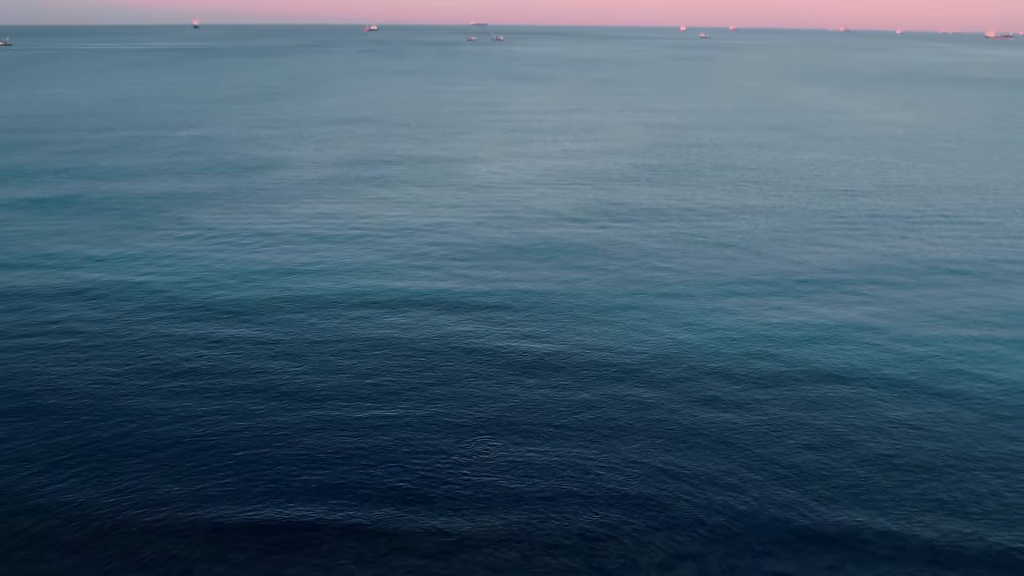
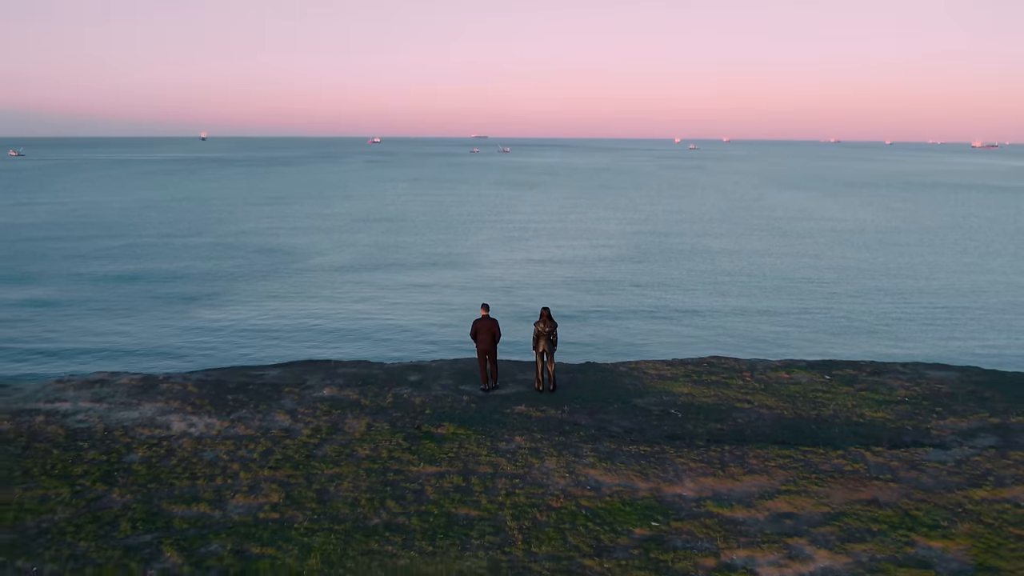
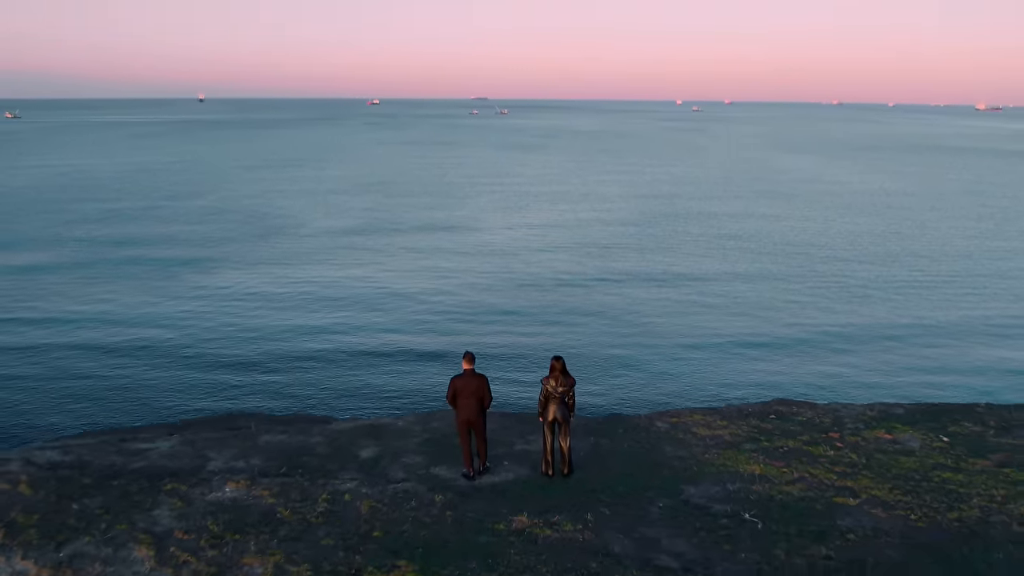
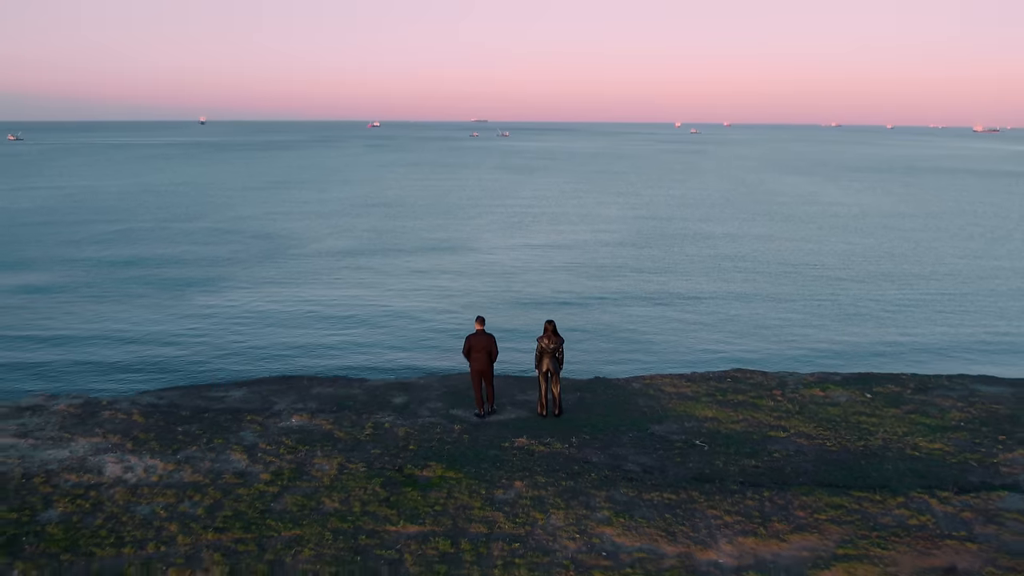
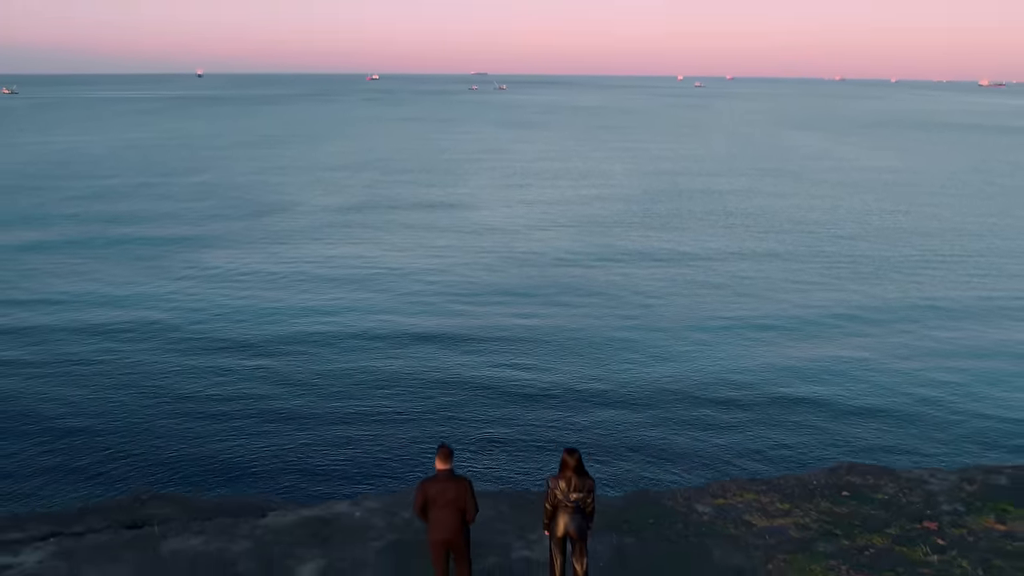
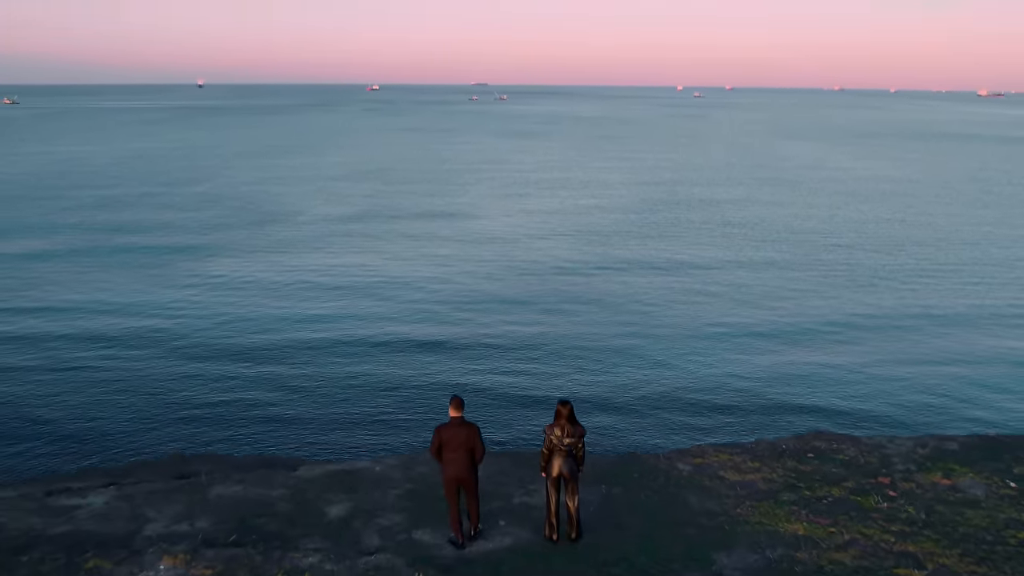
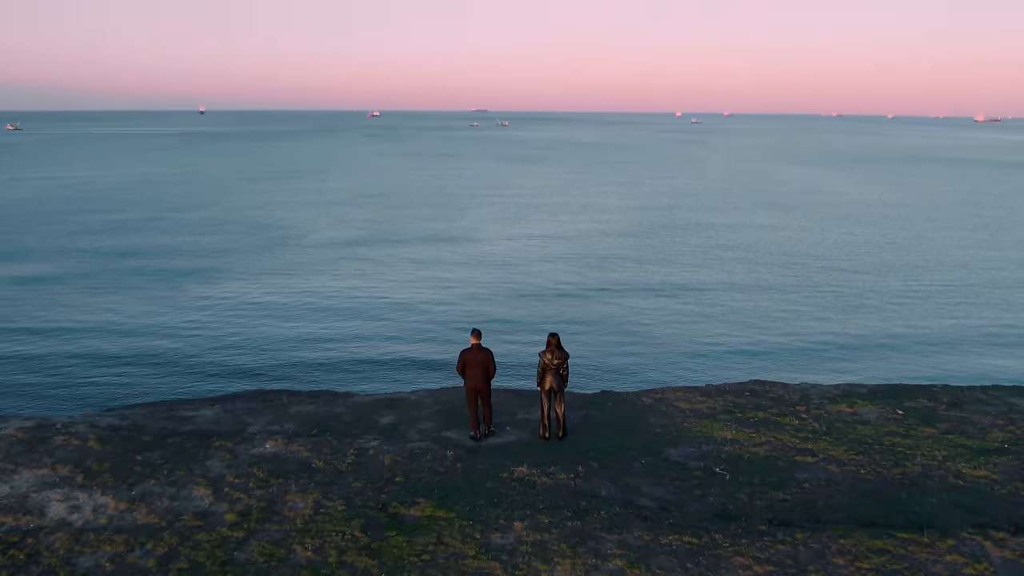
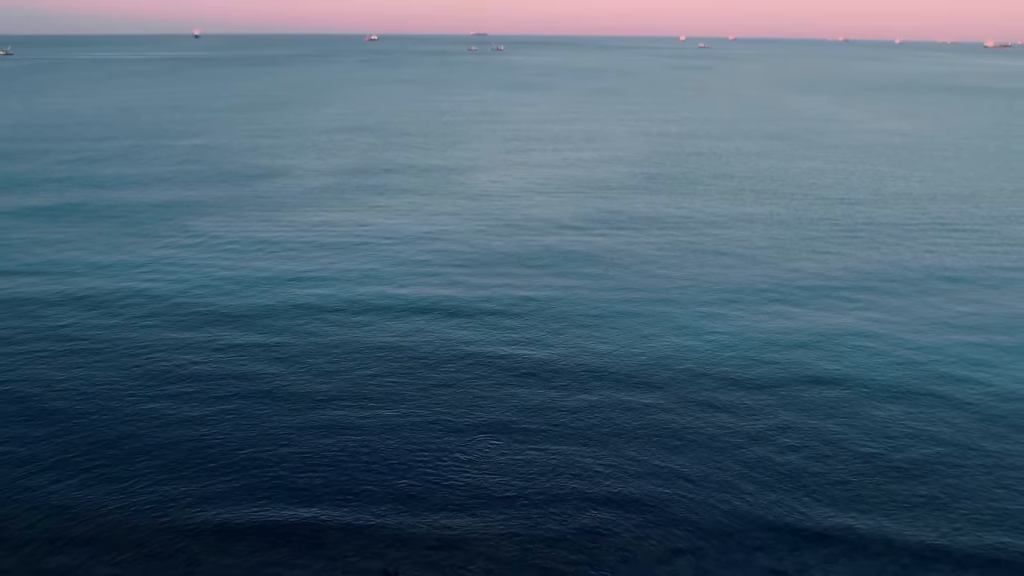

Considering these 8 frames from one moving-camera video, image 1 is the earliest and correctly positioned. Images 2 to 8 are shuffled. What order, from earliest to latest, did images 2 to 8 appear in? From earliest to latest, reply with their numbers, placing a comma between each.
8, 5, 6, 3, 7, 4, 2
